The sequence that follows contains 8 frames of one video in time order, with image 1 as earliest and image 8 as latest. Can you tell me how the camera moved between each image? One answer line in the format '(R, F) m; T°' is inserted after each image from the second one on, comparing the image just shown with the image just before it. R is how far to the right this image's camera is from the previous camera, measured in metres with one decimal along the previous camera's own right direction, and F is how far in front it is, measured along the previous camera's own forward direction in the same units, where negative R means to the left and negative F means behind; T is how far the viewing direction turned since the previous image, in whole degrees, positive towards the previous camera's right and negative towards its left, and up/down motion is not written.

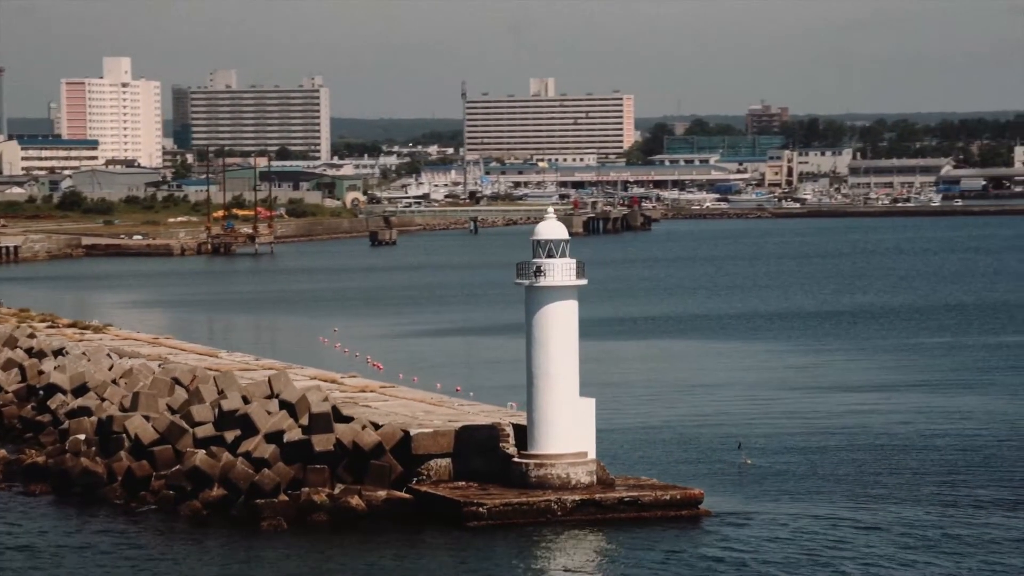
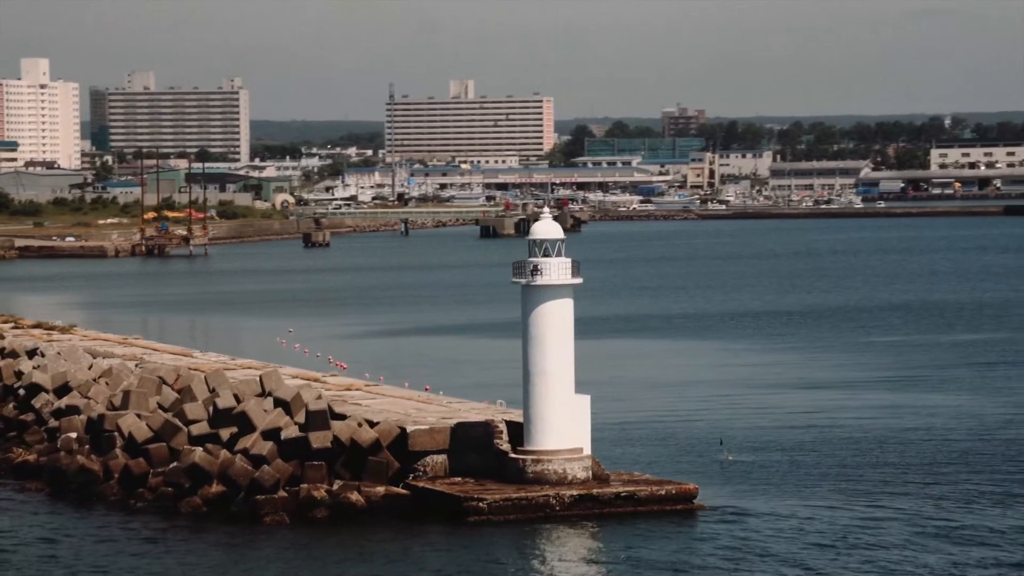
(-0.7, -0.3) m; +3°
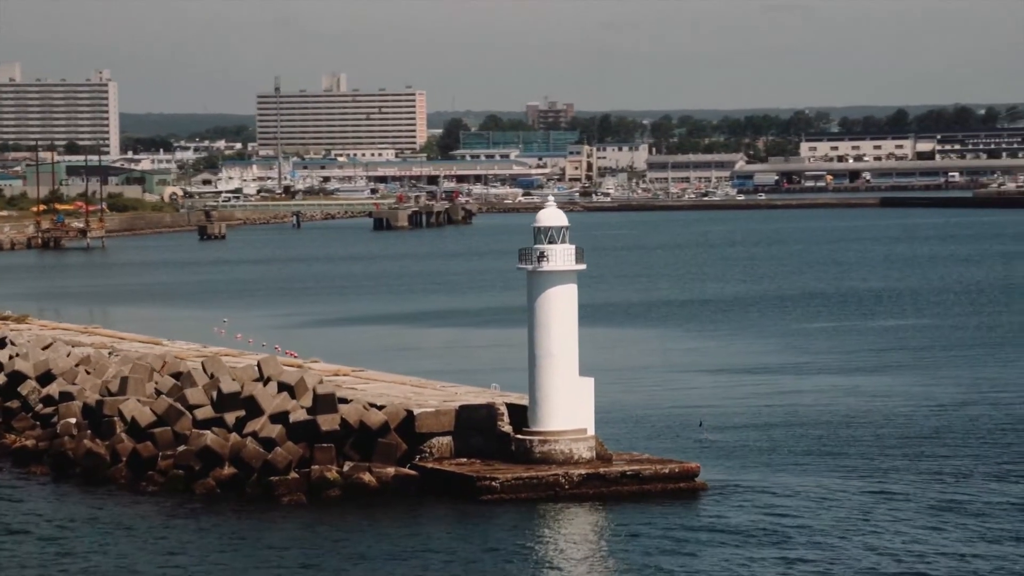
(-1.3, -0.5) m; +4°
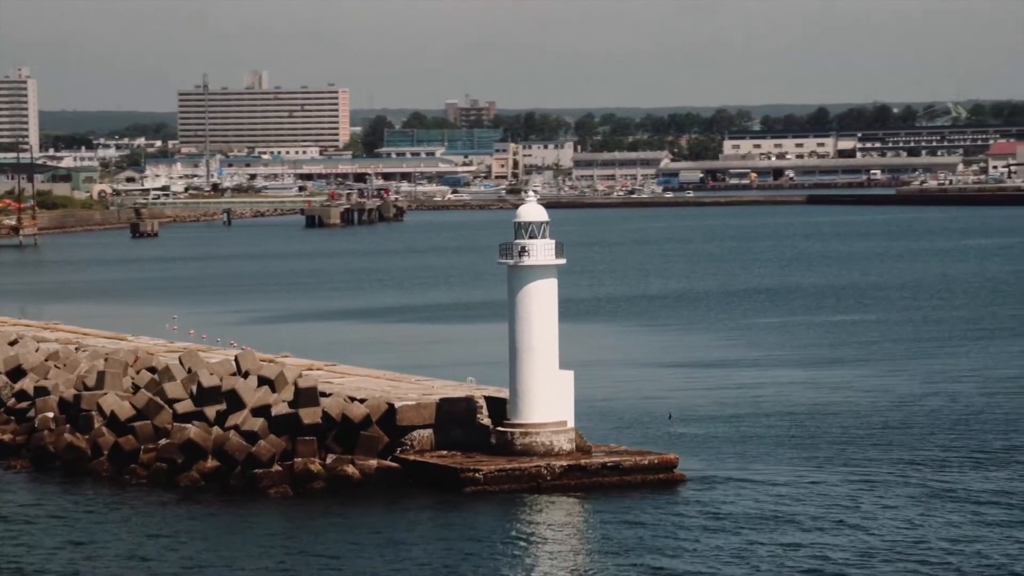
(-0.6, -0.2) m; +2°
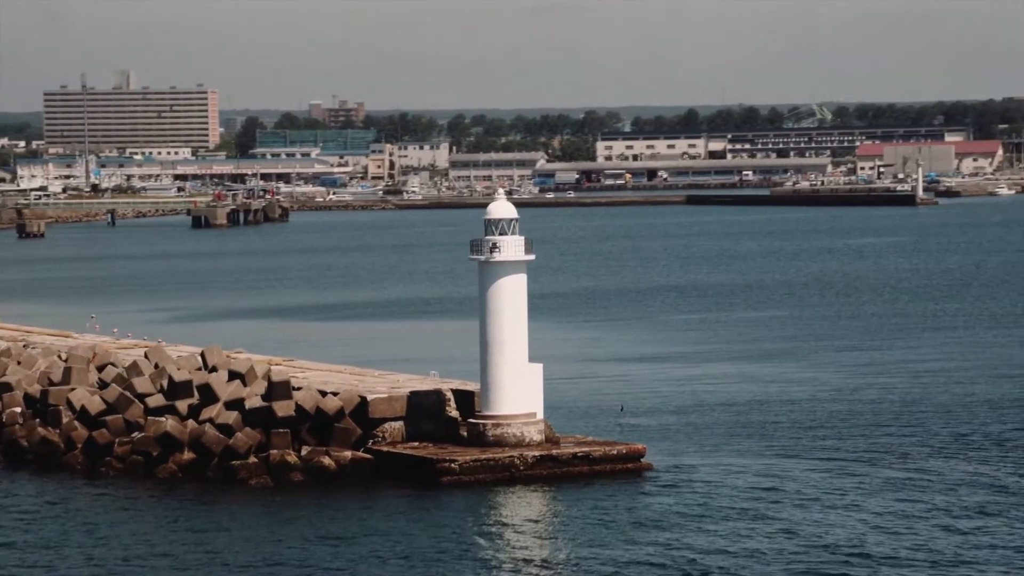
(-1.0, -0.5) m; +4°
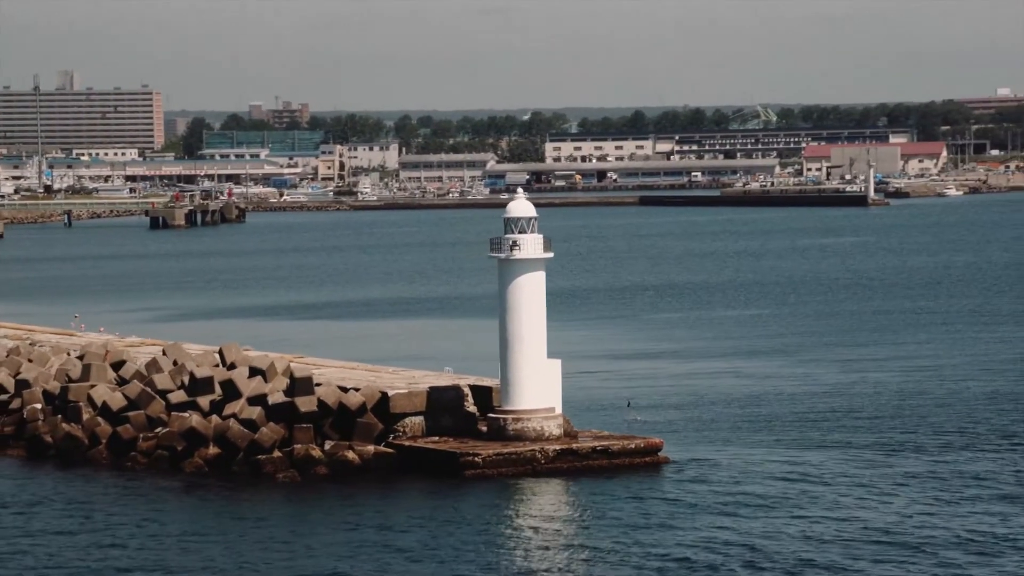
(-0.8, -0.4) m; +2°
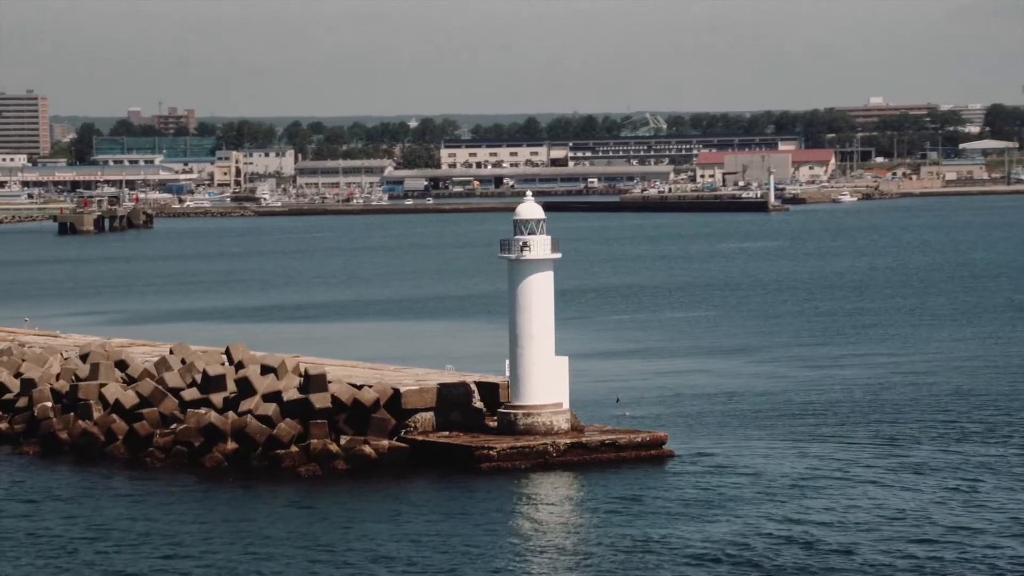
(-1.3, -0.6) m; +4°
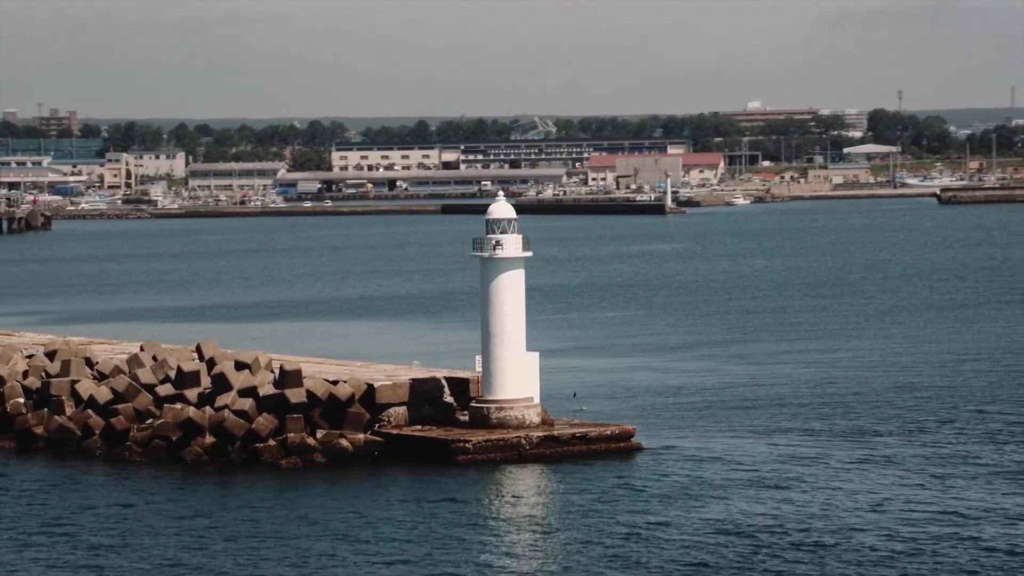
(-0.9, -0.4) m; +3°
